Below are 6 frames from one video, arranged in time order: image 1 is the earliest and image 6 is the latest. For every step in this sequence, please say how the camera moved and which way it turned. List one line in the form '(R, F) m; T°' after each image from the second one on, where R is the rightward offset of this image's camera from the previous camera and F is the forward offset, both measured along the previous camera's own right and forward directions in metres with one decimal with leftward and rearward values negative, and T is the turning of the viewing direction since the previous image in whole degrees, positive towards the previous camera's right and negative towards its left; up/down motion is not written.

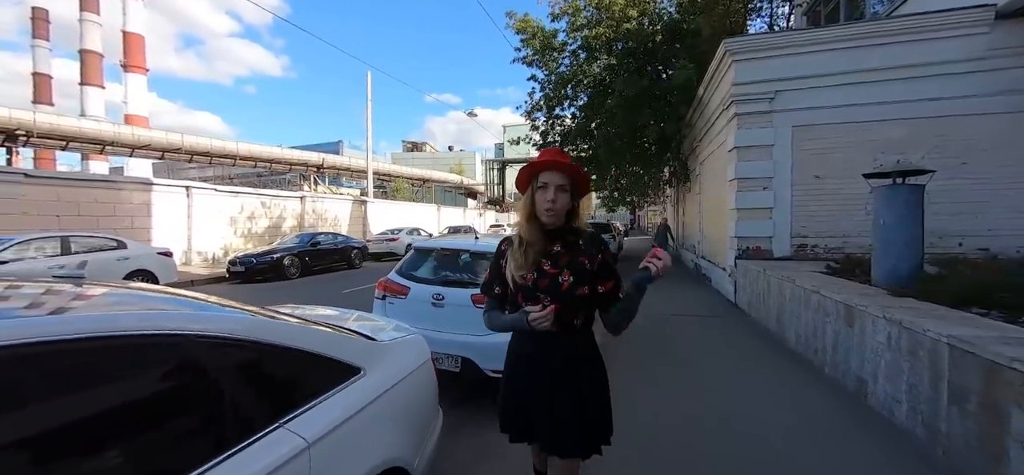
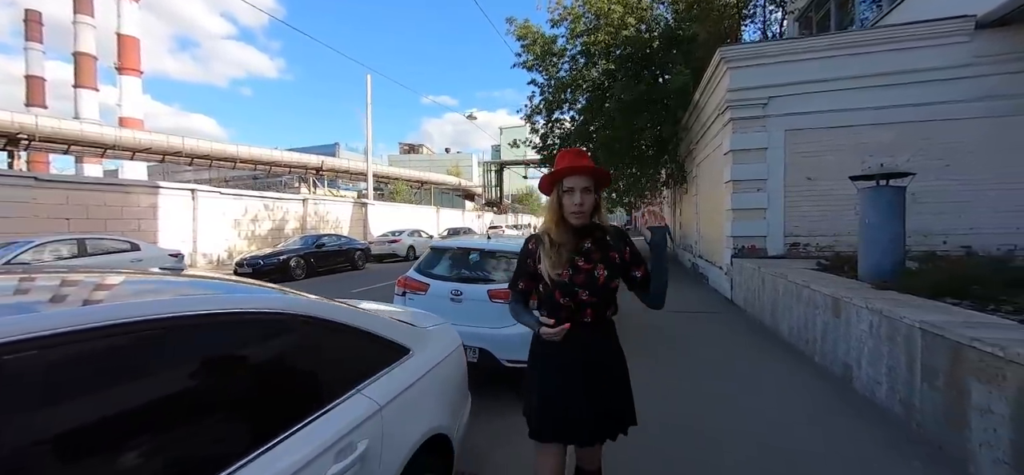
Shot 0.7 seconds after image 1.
(-0.2, -0.3) m; 0°
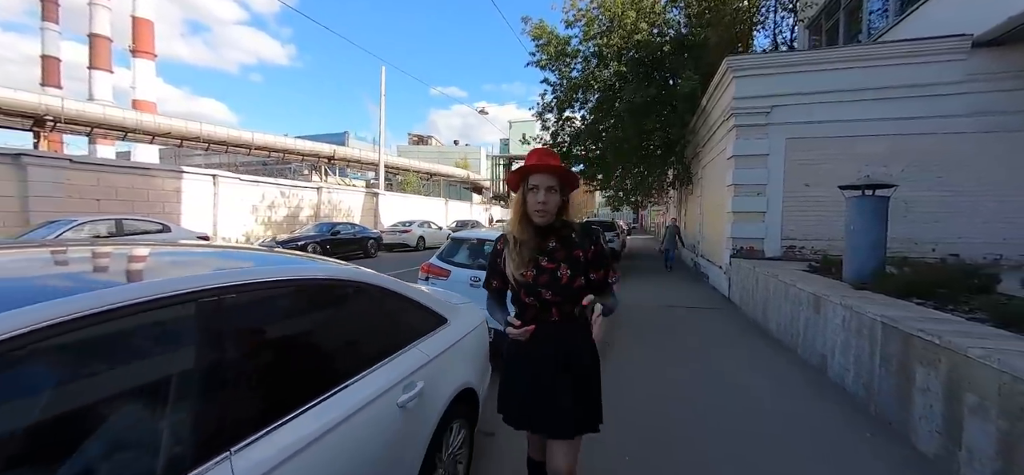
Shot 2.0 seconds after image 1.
(-0.1, -0.5) m; -1°
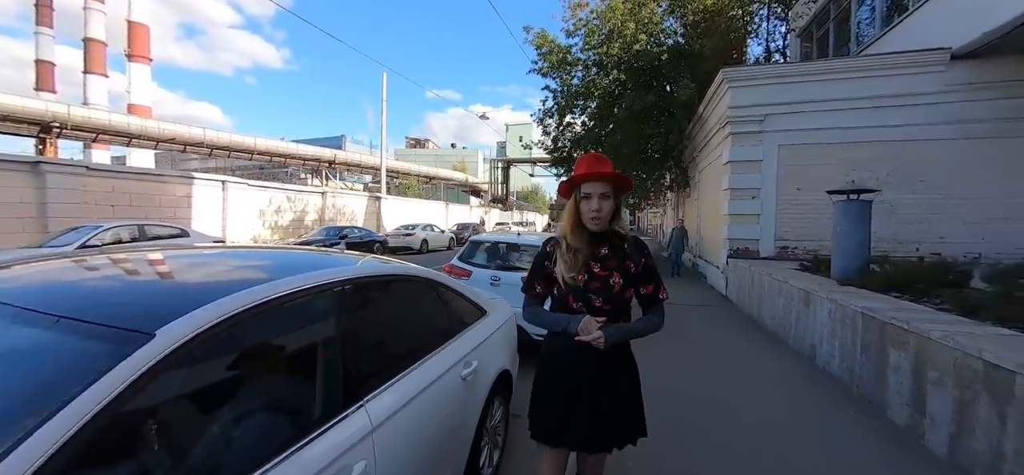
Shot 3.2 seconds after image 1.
(-0.3, -0.4) m; 0°
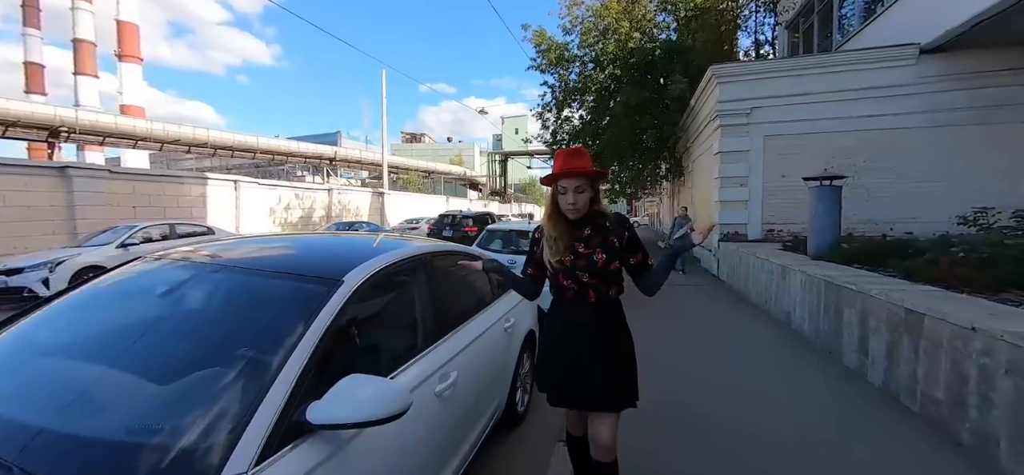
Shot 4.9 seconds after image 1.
(-0.3, -0.7) m; 0°
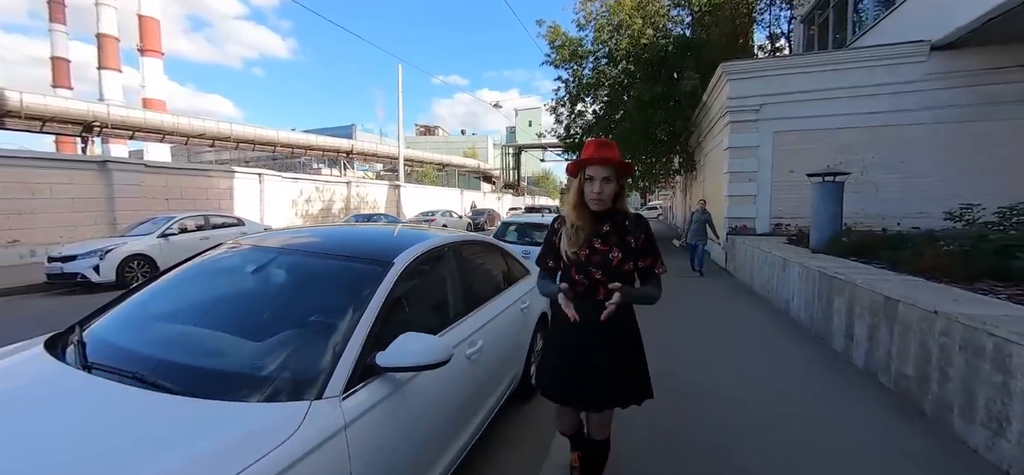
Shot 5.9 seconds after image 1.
(0.0, -0.4) m; -2°
